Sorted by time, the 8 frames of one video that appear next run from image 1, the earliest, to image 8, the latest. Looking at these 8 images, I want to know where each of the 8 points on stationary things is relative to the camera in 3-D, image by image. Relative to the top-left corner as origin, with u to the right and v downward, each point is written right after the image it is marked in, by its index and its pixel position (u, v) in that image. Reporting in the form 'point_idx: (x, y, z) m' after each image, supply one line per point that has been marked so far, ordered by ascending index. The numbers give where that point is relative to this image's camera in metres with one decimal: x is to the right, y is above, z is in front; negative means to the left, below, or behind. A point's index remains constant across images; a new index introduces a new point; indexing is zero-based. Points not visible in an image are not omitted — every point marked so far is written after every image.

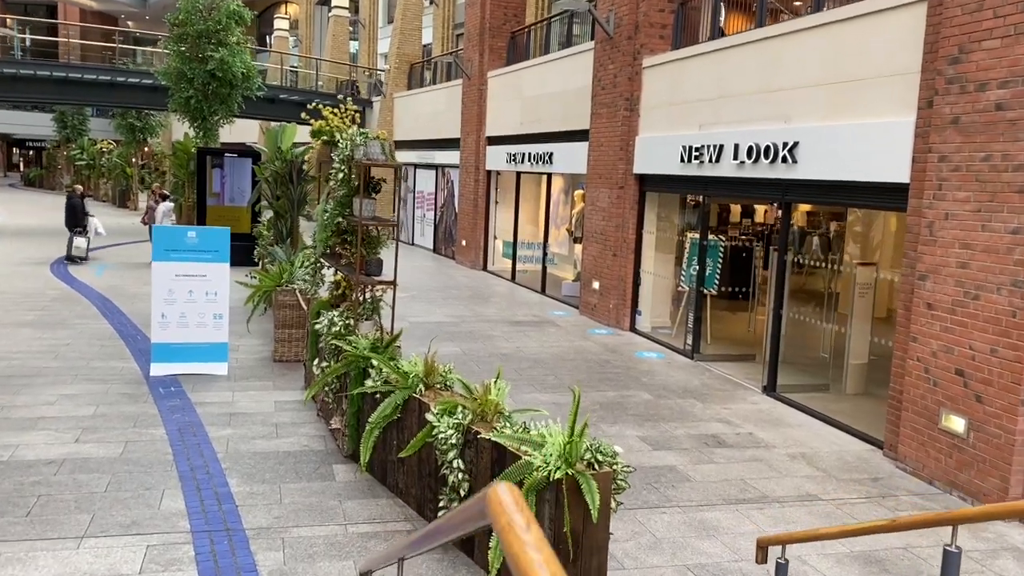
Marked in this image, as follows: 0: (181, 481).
0: (-2.5, -1.5, +6.5) m
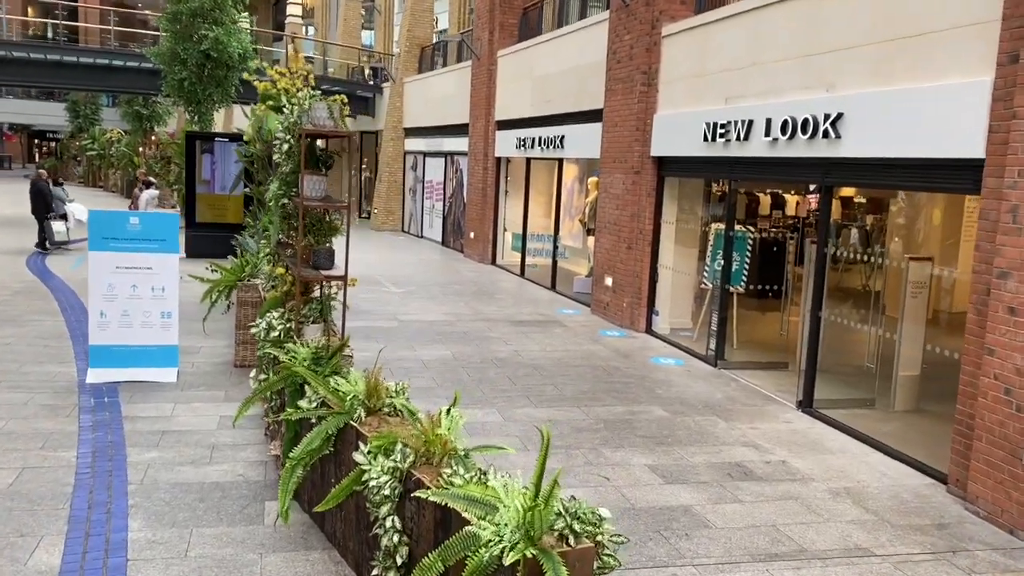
0: (-2.7, -1.4, +5.3) m
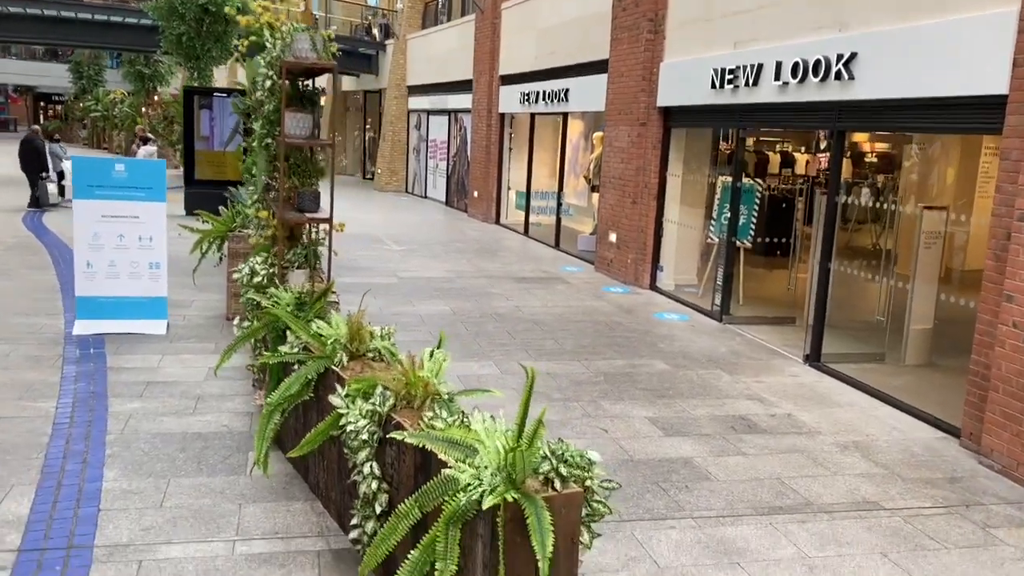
0: (-2.7, -1.1, +5.0) m
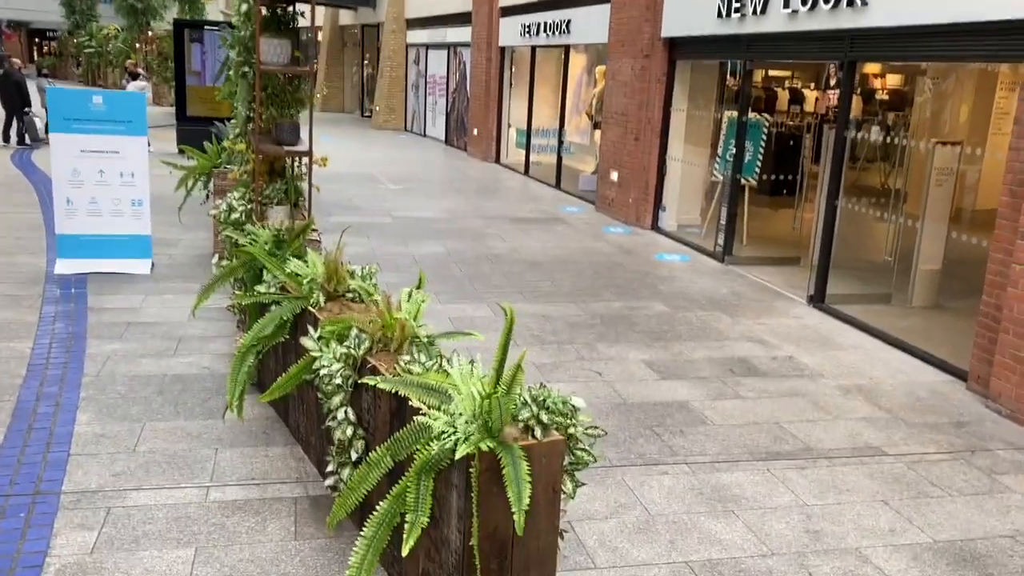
0: (-2.8, -0.7, +4.9) m
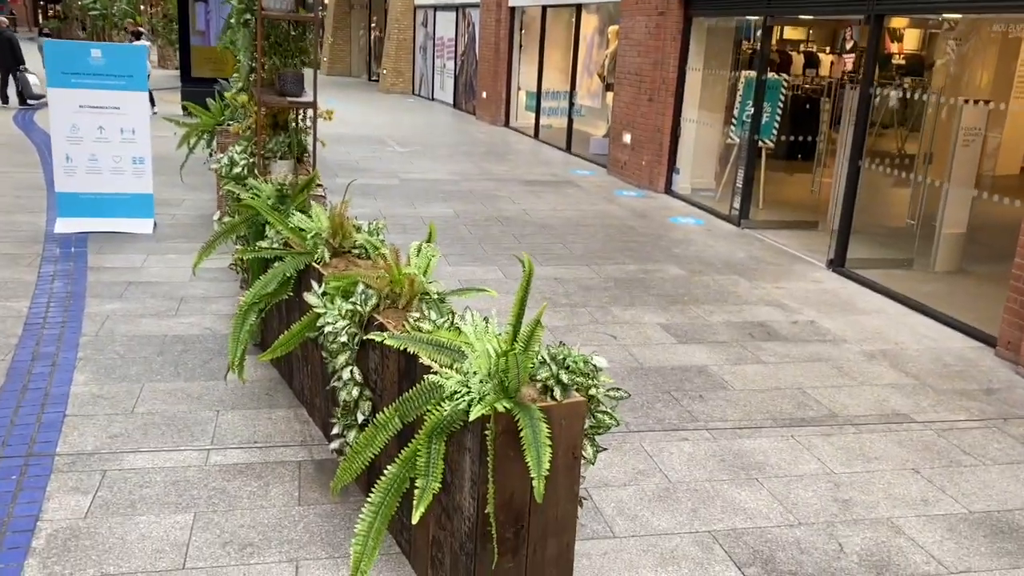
0: (-2.7, -0.5, +4.7) m
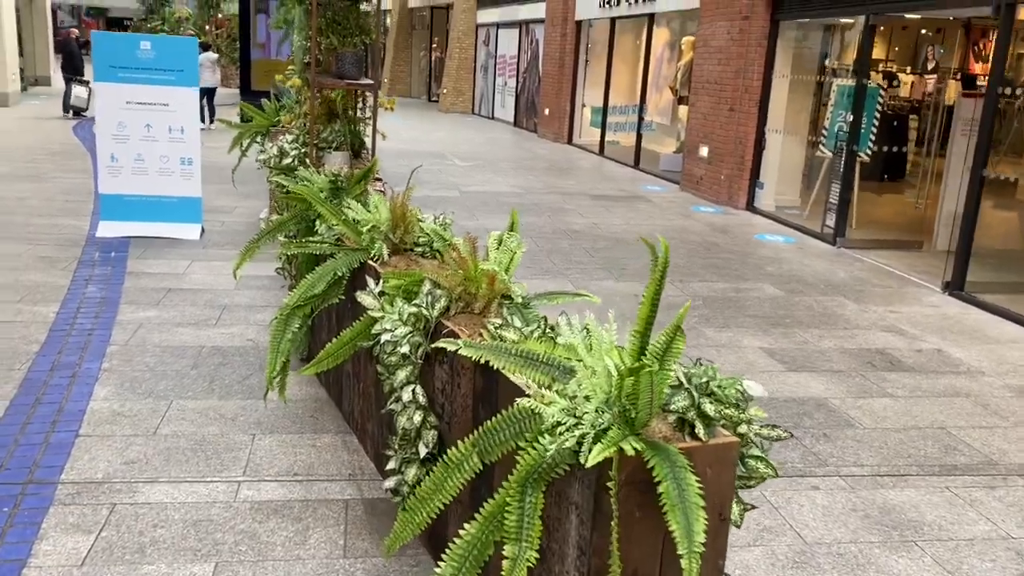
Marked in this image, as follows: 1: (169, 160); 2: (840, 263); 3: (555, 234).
0: (-2.3, -0.5, +4.1) m
1: (-2.9, +1.1, +7.3) m
2: (+3.0, +0.2, +7.9) m
3: (+0.4, +0.5, +8.7) m
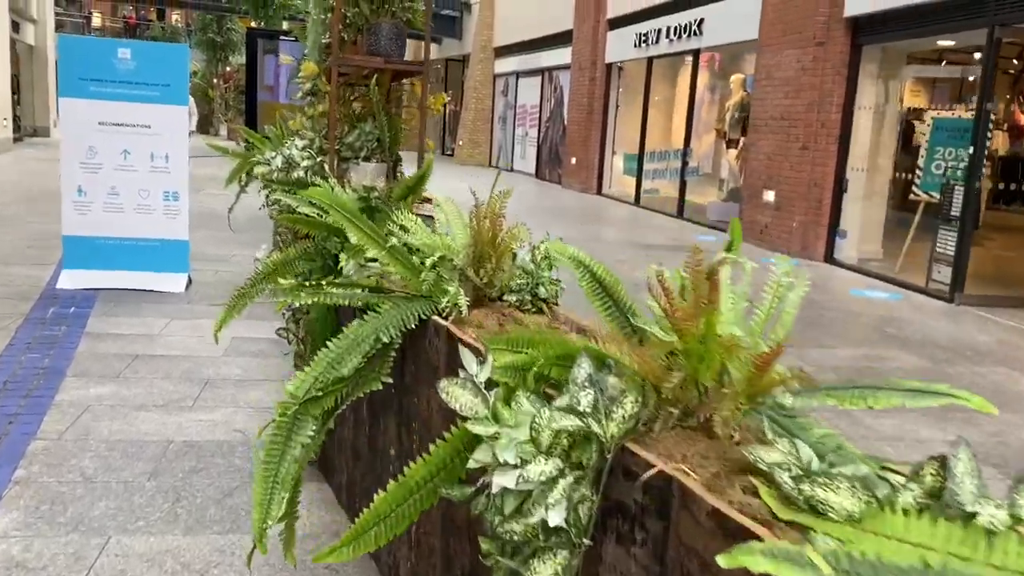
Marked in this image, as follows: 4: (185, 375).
0: (-1.9, -0.7, +2.6) m
1: (-2.5, +0.6, +5.9) m
2: (+3.4, -0.3, +6.4) m
3: (+0.8, 0.0, +7.2) m
4: (-1.6, -0.4, +4.2) m
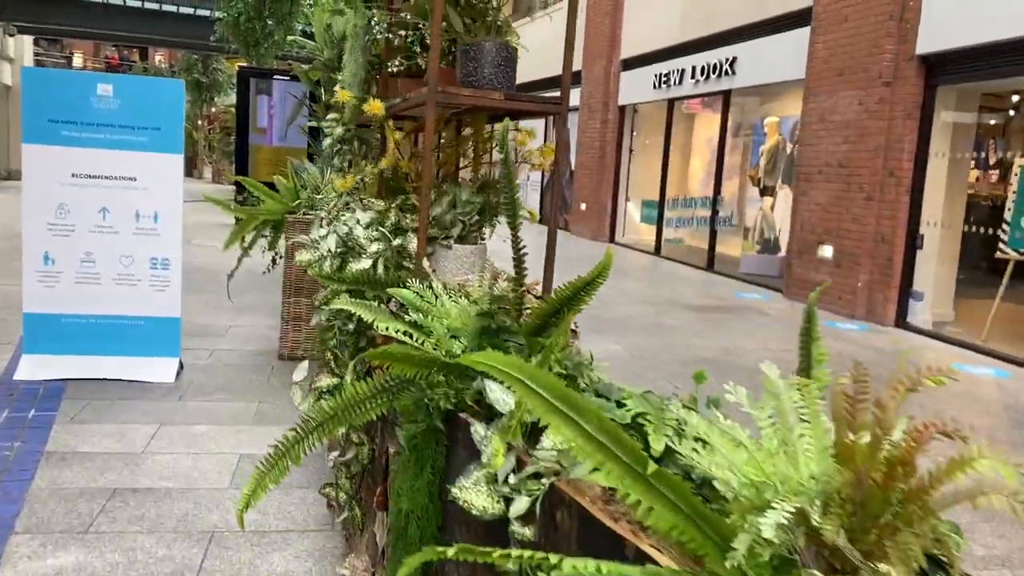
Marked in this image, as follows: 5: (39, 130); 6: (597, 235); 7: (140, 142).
0: (-1.5, -1.0, +1.5) m
1: (-2.1, +0.1, +4.8) m
2: (+3.7, -0.8, +5.4) m
3: (+1.2, -0.6, +6.2) m
4: (-1.2, -0.8, +3.1) m
5: (-2.5, +0.8, +4.6) m
6: (+1.6, +1.0, +16.2) m
7: (-2.0, +0.8, +4.7) m
